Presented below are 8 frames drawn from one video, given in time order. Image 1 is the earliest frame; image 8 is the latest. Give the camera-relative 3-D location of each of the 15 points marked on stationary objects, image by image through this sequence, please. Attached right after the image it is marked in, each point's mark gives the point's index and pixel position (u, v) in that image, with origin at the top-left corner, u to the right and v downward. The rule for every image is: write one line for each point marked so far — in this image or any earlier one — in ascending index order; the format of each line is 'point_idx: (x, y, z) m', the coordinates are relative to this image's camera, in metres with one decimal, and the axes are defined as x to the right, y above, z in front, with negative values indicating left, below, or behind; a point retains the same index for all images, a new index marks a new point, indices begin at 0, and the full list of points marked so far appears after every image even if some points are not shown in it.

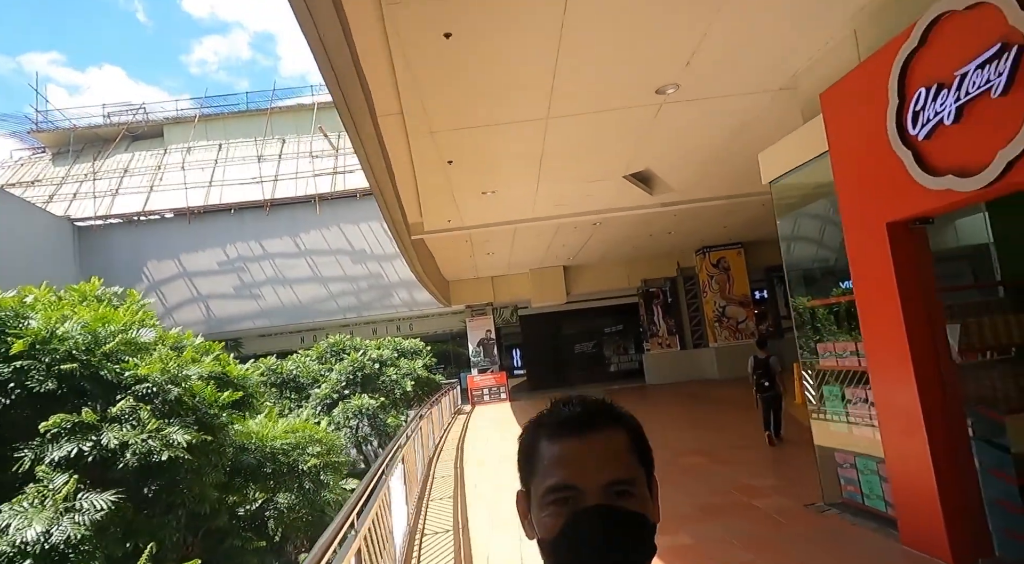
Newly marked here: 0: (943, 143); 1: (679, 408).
0: (+2.1, +0.7, +3.0) m
1: (+3.1, -2.3, +11.3) m
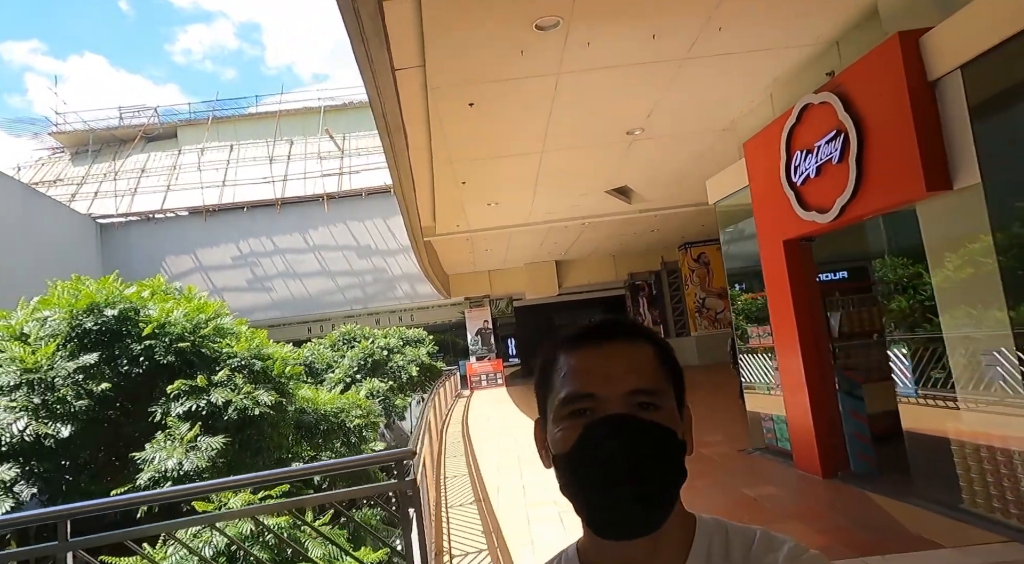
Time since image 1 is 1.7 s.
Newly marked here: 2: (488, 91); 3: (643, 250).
0: (+2.2, +0.7, +4.5) m
1: (+3.0, -2.2, +12.8) m
2: (-0.2, +1.5, +4.8) m
3: (+3.7, +0.9, +17.1) m
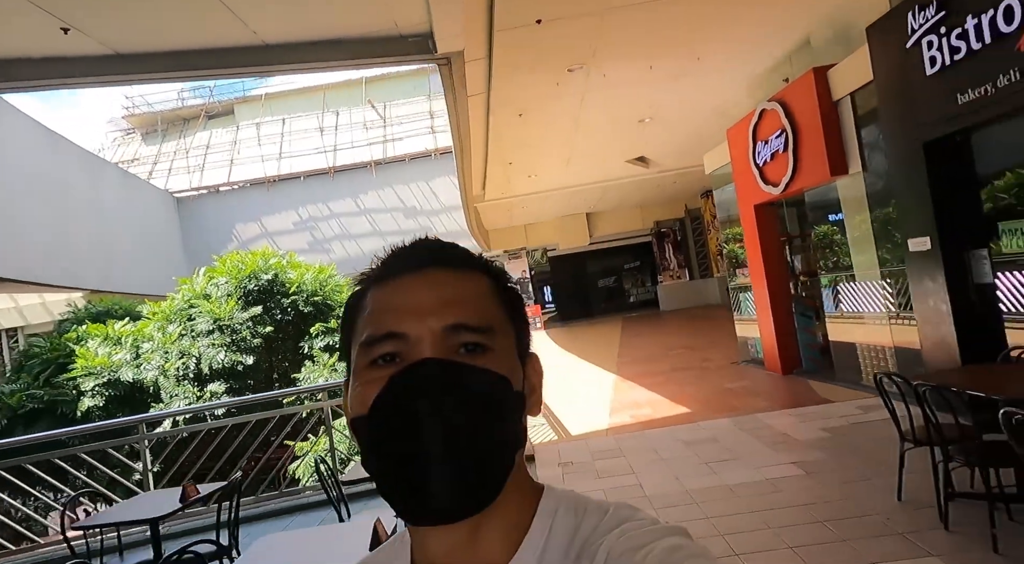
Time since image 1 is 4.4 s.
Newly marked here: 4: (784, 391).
0: (+2.6, +1.1, +6.2) m
1: (+4.0, -1.0, +14.7) m
2: (+0.2, +1.9, +6.6) m
3: (+4.7, +2.5, +18.7) m
4: (+2.7, -1.1, +6.0) m
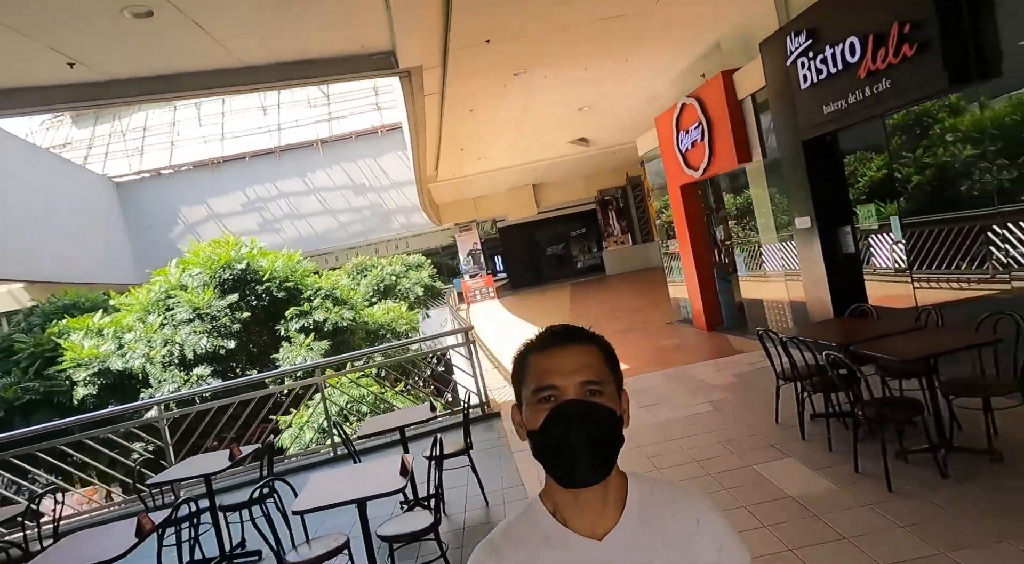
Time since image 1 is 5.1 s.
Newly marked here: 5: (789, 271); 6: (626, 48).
0: (+2.1, +1.5, +7.2) m
1: (+2.9, -0.1, +15.8) m
2: (-0.3, +2.1, +7.3) m
3: (+3.1, +3.6, +19.7) m
4: (+2.3, -0.7, +7.1) m
5: (+2.7, +0.1, +6.0) m
6: (+1.2, +2.4, +6.3) m
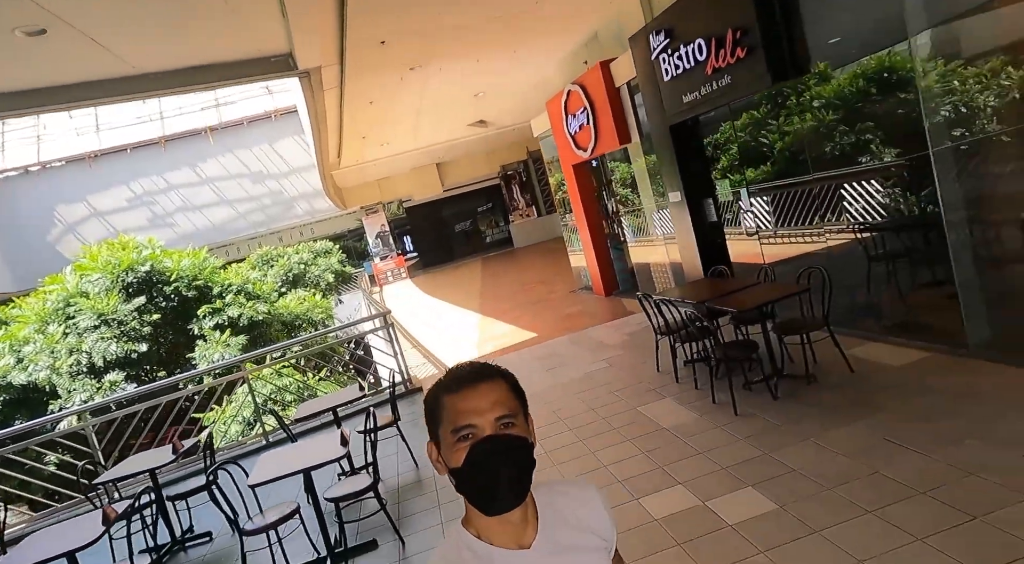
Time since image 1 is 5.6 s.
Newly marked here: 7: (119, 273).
0: (+0.9, +1.9, +7.8) m
1: (+0.5, +0.6, +16.5) m
2: (-1.6, +2.3, +7.6) m
3: (-0.1, +4.4, +20.2) m
4: (+1.2, -0.3, +7.8) m
5: (+1.7, +0.5, +6.8) m
6: (0.0, +2.6, +6.8) m
7: (-5.2, +0.1, +8.1) m
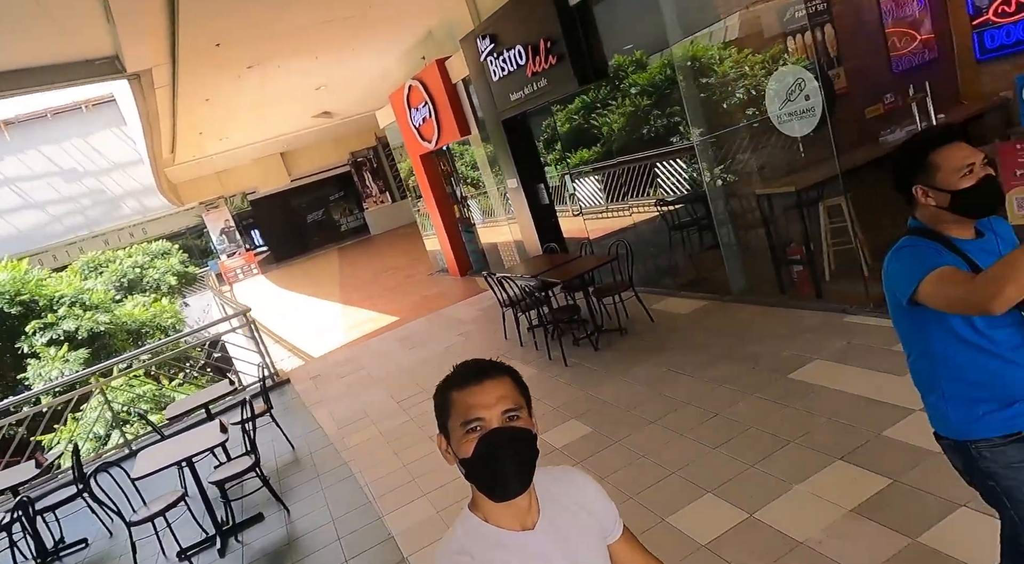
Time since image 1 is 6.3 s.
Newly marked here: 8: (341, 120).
0: (-1.2, +2.1, +8.2) m
1: (-3.4, +1.0, +16.7) m
2: (-3.6, +2.3, +7.5) m
3: (-5.1, +4.8, +20.0) m
4: (-0.7, -0.1, +8.4) m
5: (0.0, +0.8, +7.5) m
6: (-1.8, +2.8, +7.0) m
7: (-7.0, -0.2, +7.3) m
8: (-3.5, +3.3, +12.7) m
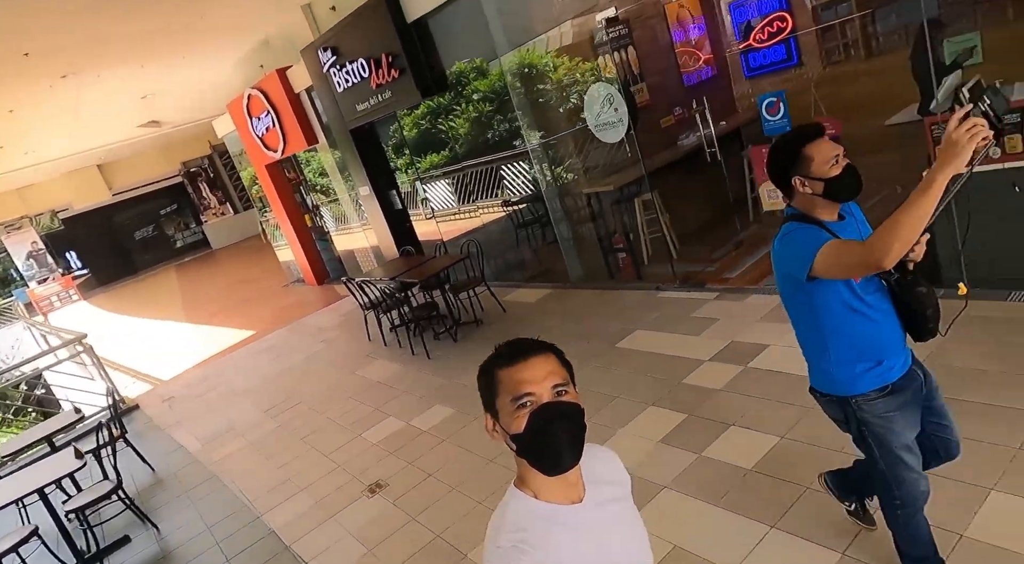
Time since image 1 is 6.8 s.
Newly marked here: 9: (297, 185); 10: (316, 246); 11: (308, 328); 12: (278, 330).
0: (-3.2, +1.9, +8.1) m
1: (-7.2, +0.6, +15.9) m
2: (-5.4, +2.0, +6.8) m
3: (-9.8, +4.2, +18.7) m
4: (-2.6, -0.2, +8.4) m
5: (-1.8, +0.7, +7.6) m
6: (-3.6, +2.6, +6.8) m
7: (-8.5, -0.7, +5.8) m
8: (-6.6, +3.0, +11.9) m
9: (-3.1, +1.4, +8.8) m
10: (-2.9, +0.5, +9.0) m
11: (-2.3, -0.5, +6.9) m
12: (-2.8, -0.6, +7.3) m
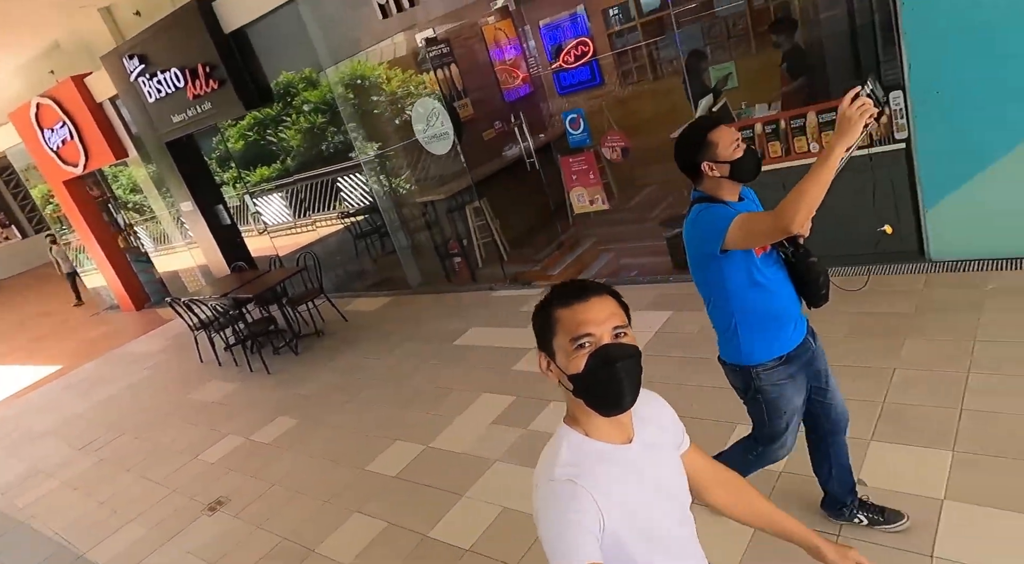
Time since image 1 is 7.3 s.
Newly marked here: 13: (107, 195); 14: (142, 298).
0: (-5.3, +1.6, +7.3) m
1: (-10.9, -0.2, +13.9) m
2: (-7.1, +1.6, +5.5) m
3: (-14.4, +3.3, +16.0) m
4: (-4.7, -0.5, +7.7) m
5: (-3.8, +0.5, +7.1) m
6: (-5.4, +2.2, +5.9) m
7: (-9.7, -1.3, +3.8) m
8: (-9.6, +2.3, +10.2) m
9: (-5.3, +1.0, +8.0) m
10: (-5.1, +0.2, +8.3) m
11: (-3.9, -0.8, +6.3) m
12: (-4.5, -0.9, +6.6) m
13: (-5.2, +1.1, +7.9) m
14: (-5.0, -0.2, +8.4) m
